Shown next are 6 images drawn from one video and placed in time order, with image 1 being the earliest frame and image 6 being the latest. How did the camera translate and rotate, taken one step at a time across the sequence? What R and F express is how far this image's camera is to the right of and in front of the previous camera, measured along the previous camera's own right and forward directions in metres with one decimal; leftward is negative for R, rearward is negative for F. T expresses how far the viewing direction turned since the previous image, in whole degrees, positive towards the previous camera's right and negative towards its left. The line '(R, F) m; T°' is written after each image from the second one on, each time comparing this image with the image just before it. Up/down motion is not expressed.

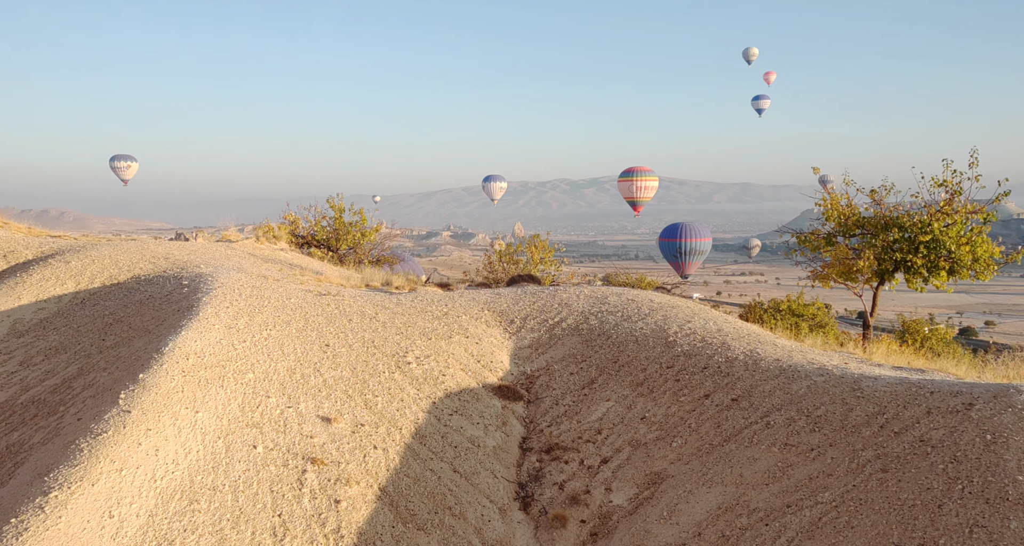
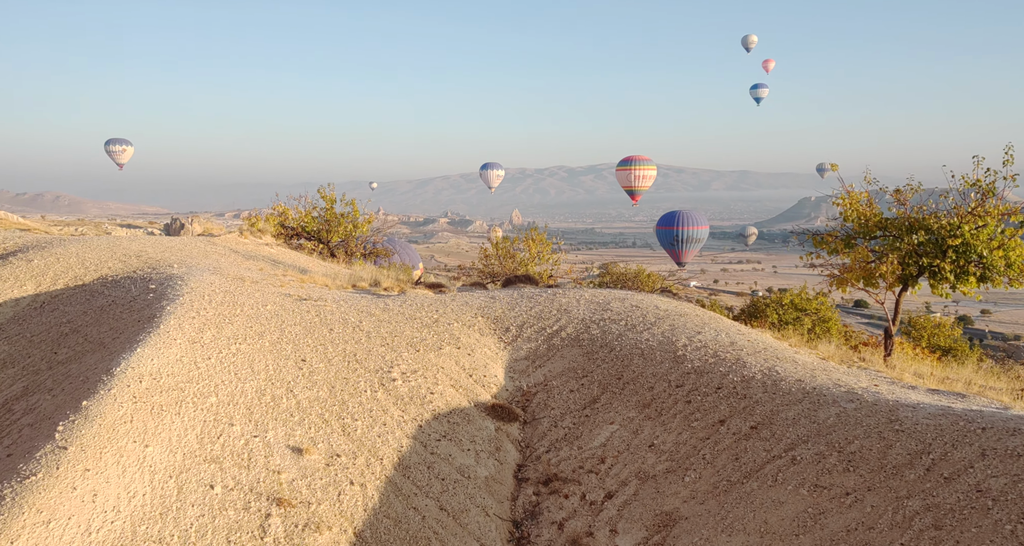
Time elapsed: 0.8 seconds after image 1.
(0.0, +1.1) m; 0°
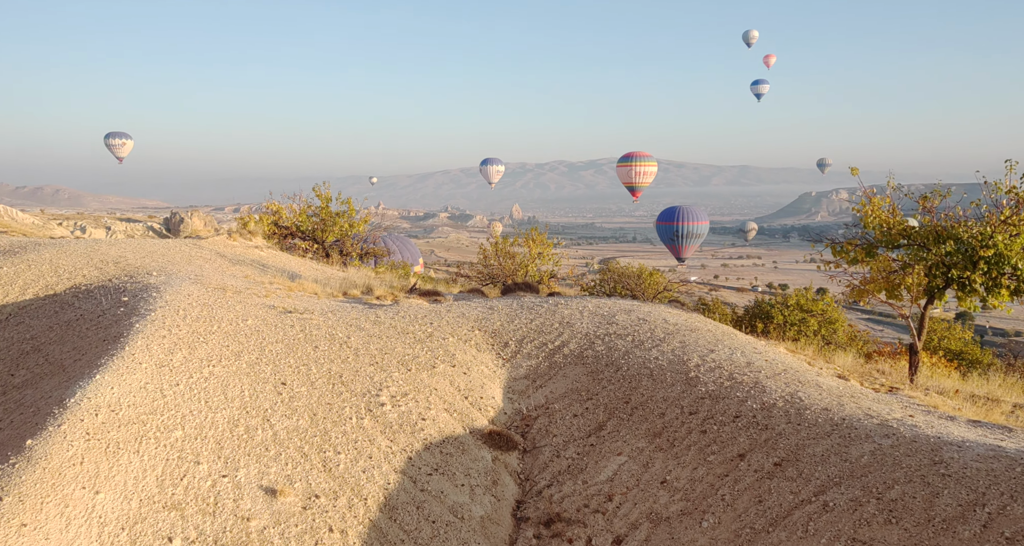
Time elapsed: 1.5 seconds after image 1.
(0.0, +0.9) m; 0°
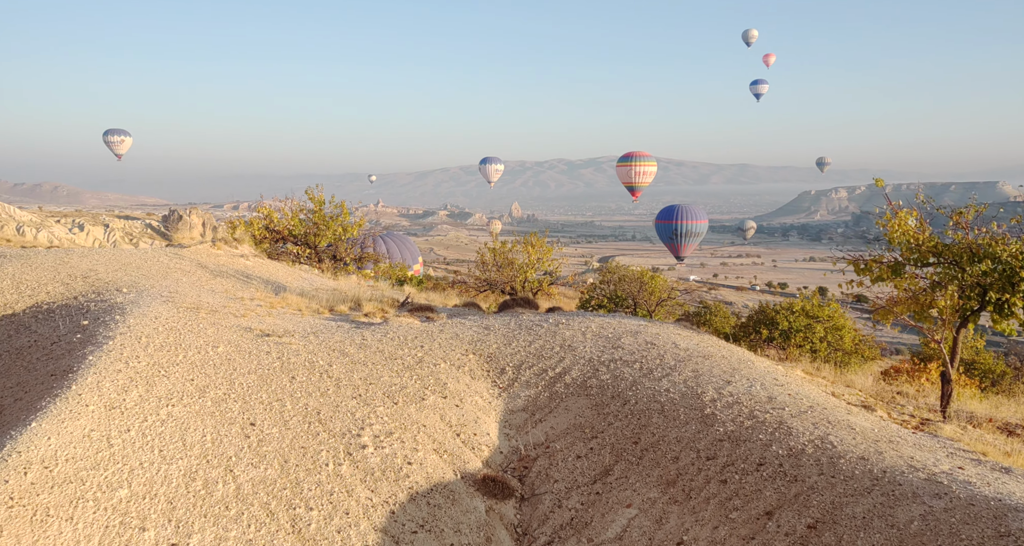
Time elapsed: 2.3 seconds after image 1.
(0.0, +1.1) m; 0°
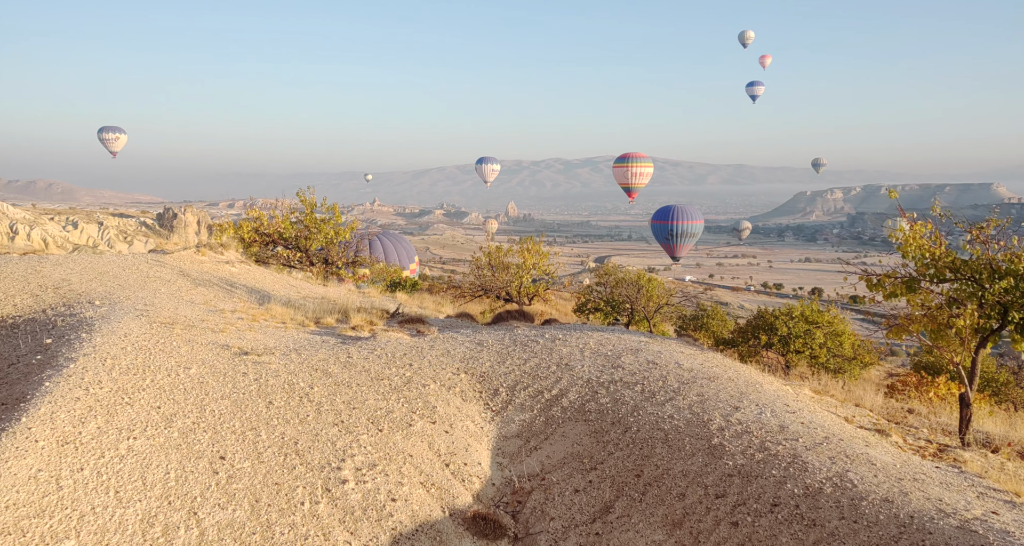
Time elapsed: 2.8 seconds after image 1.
(0.0, +0.7) m; 0°
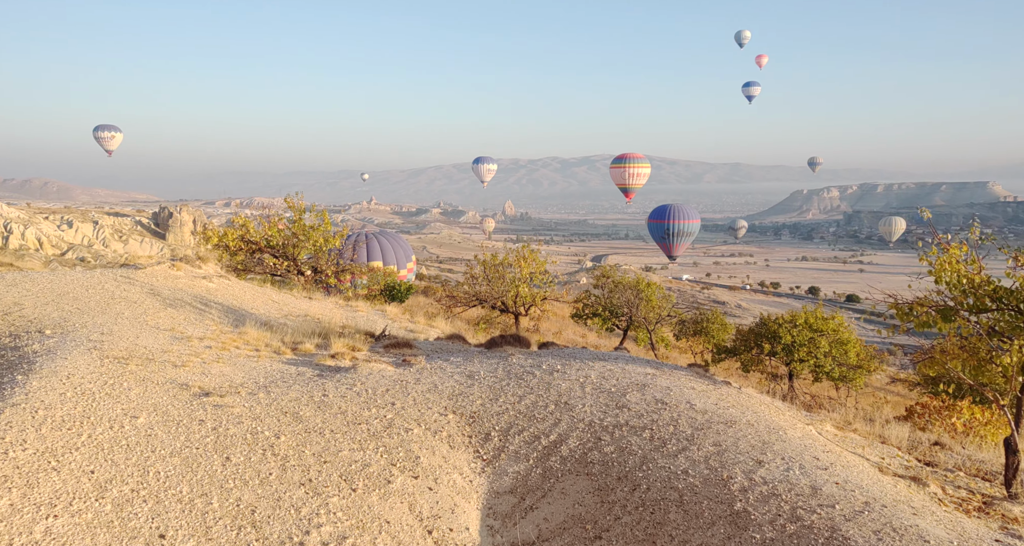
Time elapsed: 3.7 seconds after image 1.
(0.0, +1.2) m; 0°
